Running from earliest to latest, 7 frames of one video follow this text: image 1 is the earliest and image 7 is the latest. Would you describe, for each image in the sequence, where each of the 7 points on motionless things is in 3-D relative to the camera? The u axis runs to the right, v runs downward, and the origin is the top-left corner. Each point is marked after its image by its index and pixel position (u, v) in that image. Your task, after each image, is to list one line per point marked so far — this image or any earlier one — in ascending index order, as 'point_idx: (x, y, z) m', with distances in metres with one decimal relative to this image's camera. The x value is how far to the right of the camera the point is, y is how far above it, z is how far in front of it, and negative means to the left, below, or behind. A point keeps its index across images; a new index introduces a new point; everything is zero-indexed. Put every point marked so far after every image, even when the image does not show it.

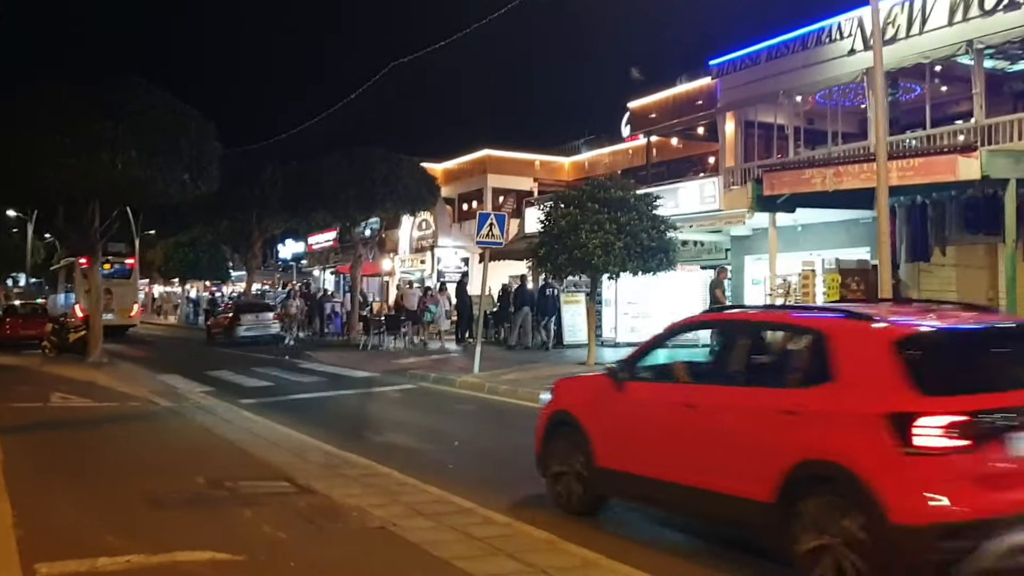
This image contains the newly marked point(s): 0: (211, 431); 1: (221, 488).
0: (-3.4, -1.6, +10.8) m
1: (-2.2, -1.5, +7.3) m
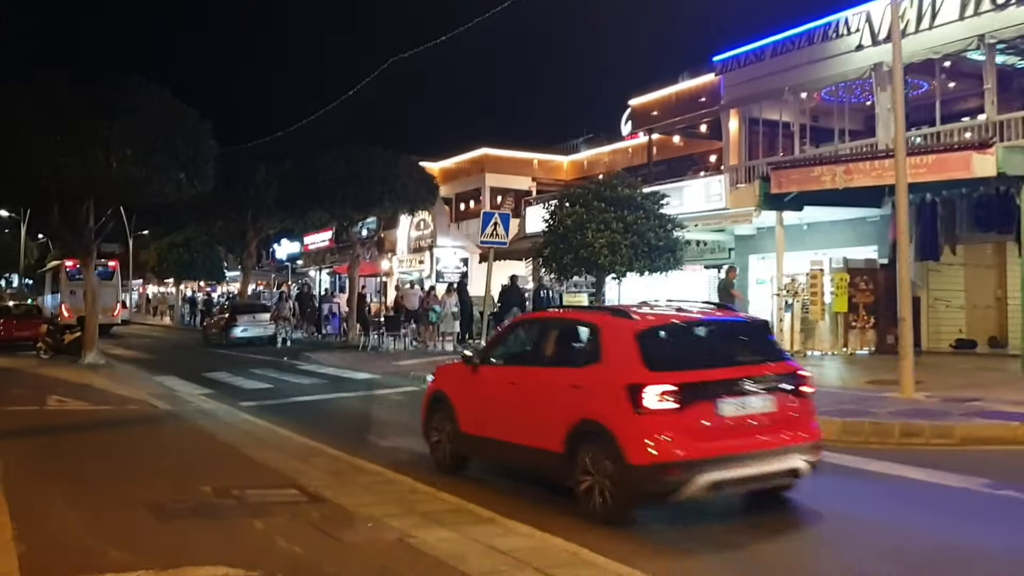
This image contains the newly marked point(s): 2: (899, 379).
0: (-3.3, -1.6, +10.4) m
1: (-2.1, -1.5, +6.9) m
2: (+4.7, -1.1, +11.5) m
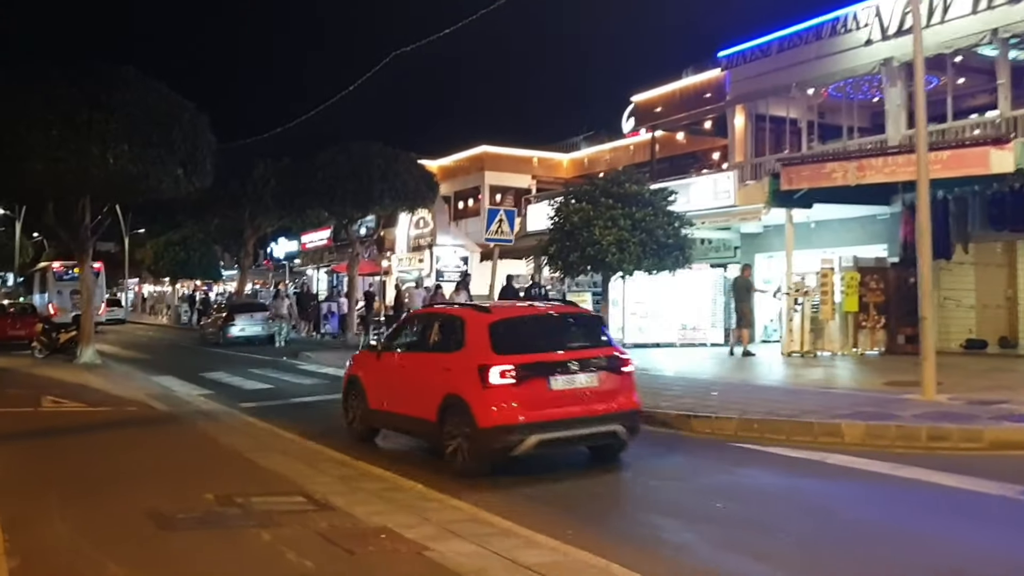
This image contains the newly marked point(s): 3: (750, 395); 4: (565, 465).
0: (-3.2, -1.6, +10.1) m
1: (-1.9, -1.5, +6.5) m
2: (+4.8, -1.1, +11.2) m
3: (+3.1, -1.4, +12.1) m
4: (+0.5, -1.7, +9.1) m
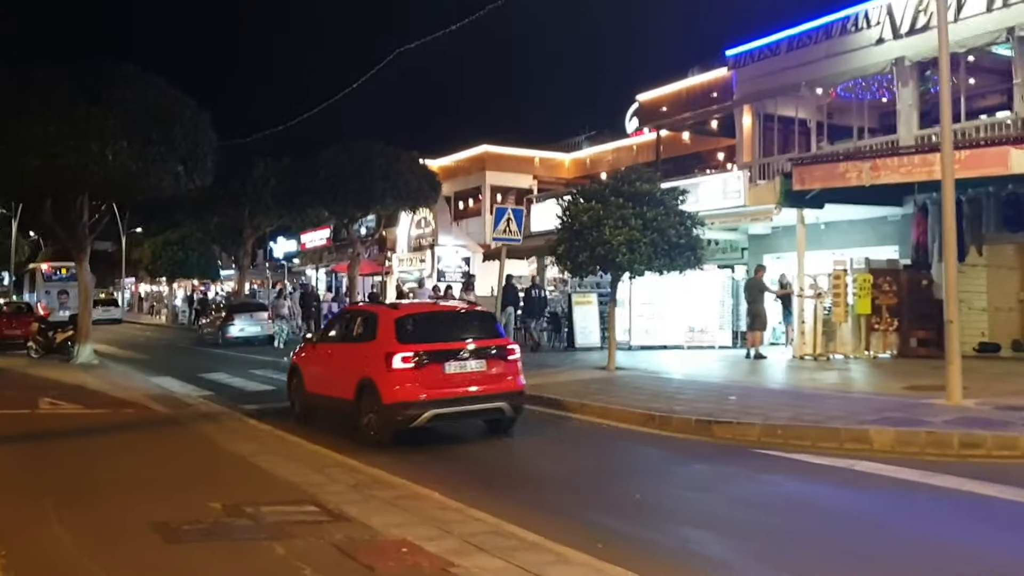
0: (-3.0, -1.6, +9.7) m
1: (-1.8, -1.5, +6.2) m
2: (+5.0, -1.1, +10.9) m
3: (+3.2, -1.4, +11.8) m
4: (+0.7, -1.7, +8.8) m
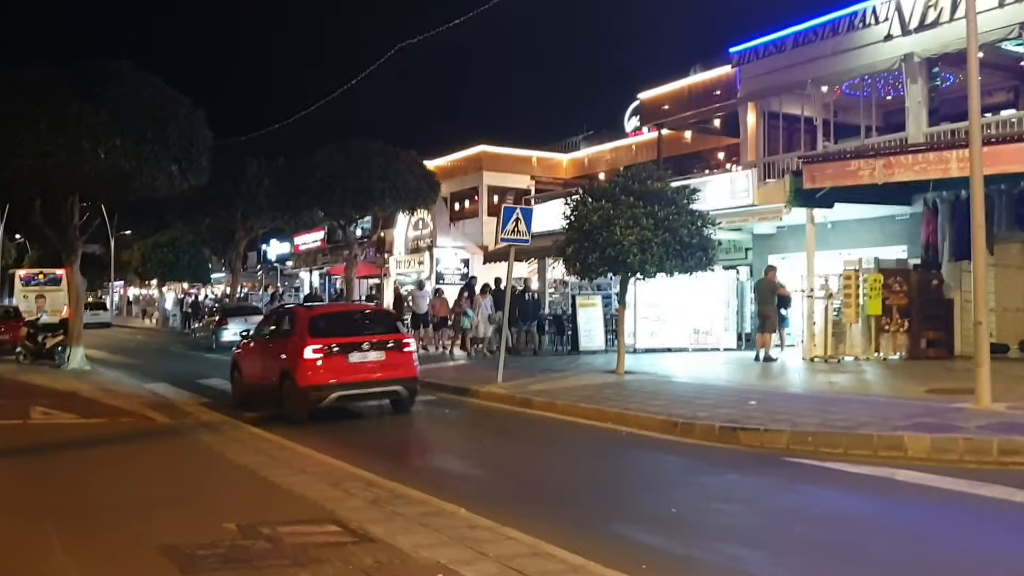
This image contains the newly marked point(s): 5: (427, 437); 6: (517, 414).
0: (-2.8, -1.6, +9.3) m
1: (-1.5, -1.5, +5.8) m
2: (+5.2, -1.1, +10.5) m
3: (+3.4, -1.4, +11.4) m
4: (+0.9, -1.8, +8.4) m
5: (-1.0, -1.8, +11.2) m
6: (+0.1, -1.7, +12.4) m
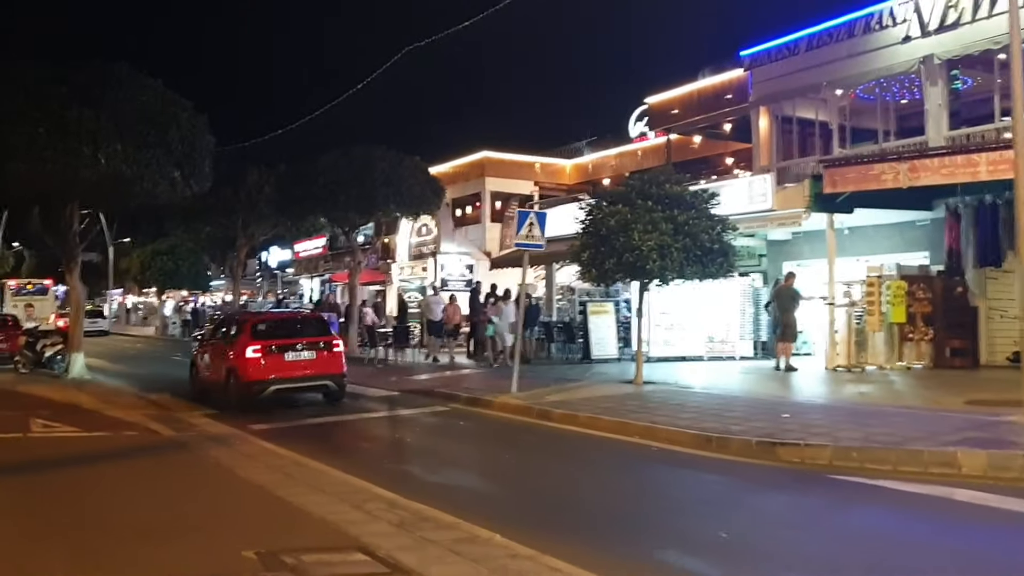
0: (-2.6, -1.7, +8.7) m
1: (-1.3, -1.6, +5.2) m
2: (+5.4, -1.2, +10.0) m
3: (+3.6, -1.5, +10.9) m
4: (+1.1, -1.8, +7.8) m
5: (-0.7, -1.8, +10.7) m
6: (+0.3, -1.7, +11.9) m
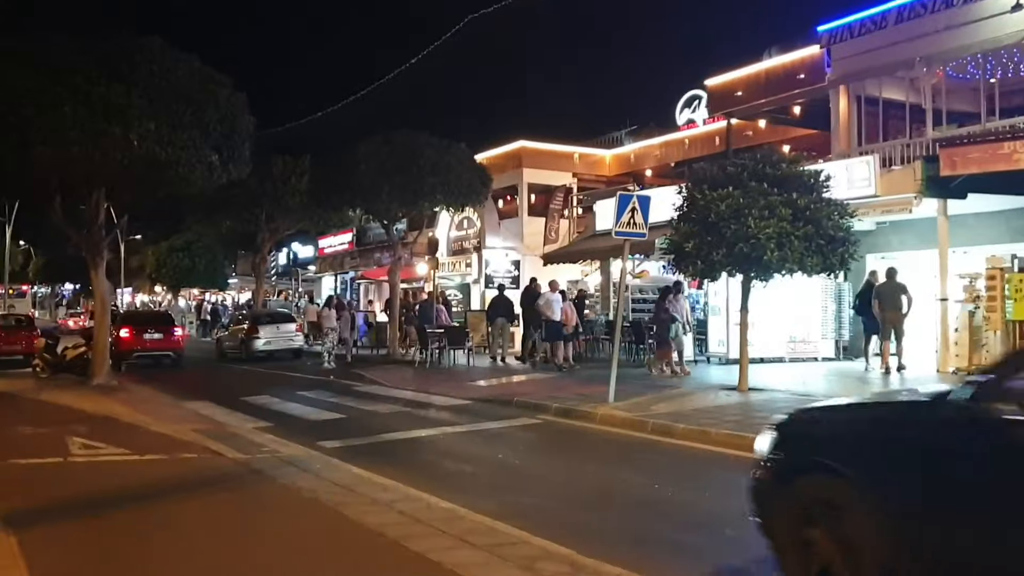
0: (-1.3, -1.7, +7.0) m
1: (0.0, -1.5, +3.5) m
2: (+6.7, -1.1, +8.2) m
3: (+4.9, -1.4, +9.1) m
4: (+2.4, -1.8, +6.1) m
5: (+0.5, -1.8, +8.9) m
6: (+1.6, -1.7, +10.1) m
